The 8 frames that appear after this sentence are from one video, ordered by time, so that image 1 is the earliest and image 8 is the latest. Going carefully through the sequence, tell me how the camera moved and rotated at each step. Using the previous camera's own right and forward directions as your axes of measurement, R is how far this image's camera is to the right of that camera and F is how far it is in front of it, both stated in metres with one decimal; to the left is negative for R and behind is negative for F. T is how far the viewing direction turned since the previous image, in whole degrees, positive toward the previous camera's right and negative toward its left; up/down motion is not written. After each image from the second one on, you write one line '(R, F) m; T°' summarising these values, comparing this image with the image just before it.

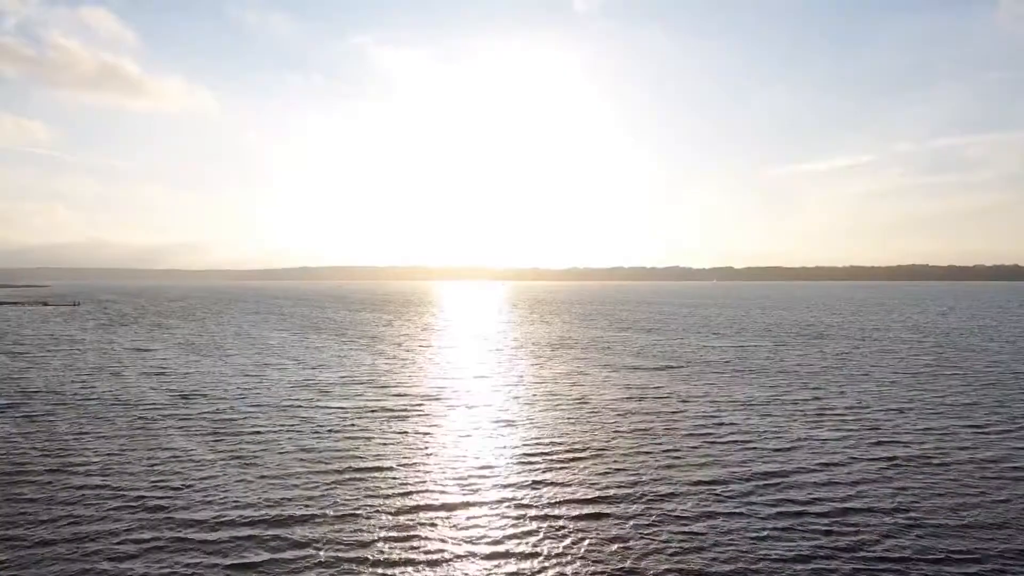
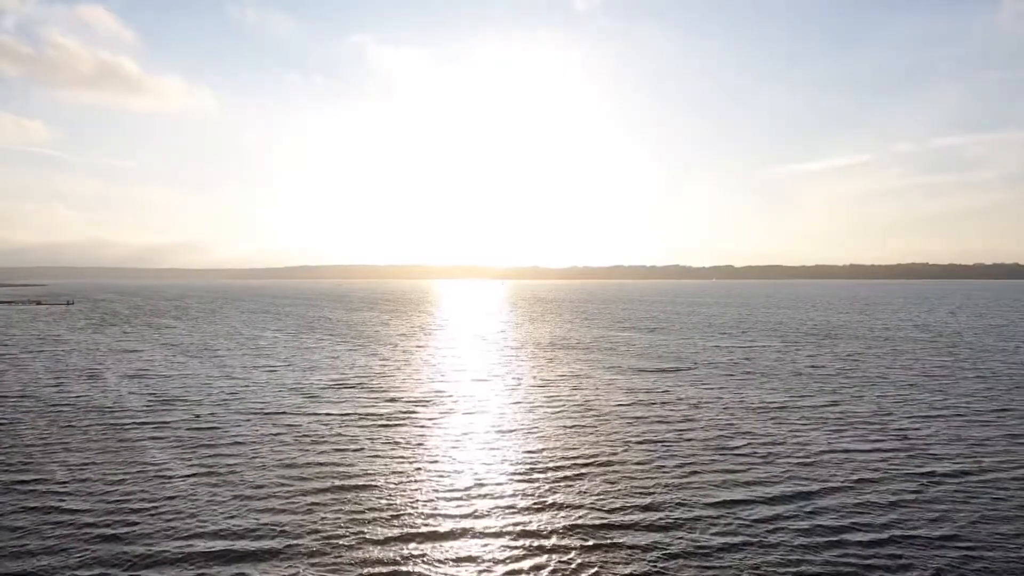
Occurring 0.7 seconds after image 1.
(0.0, +2.6) m; 0°
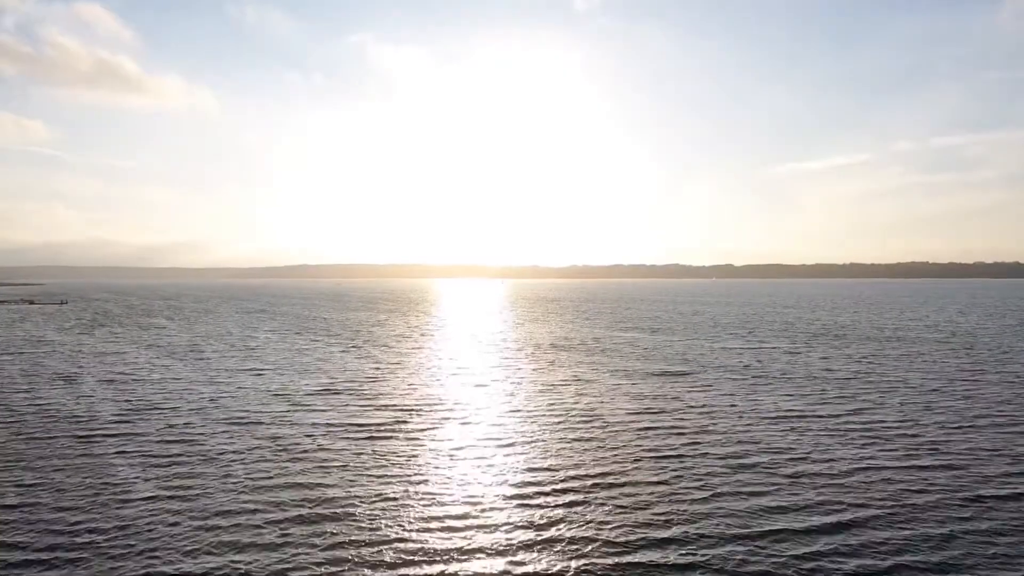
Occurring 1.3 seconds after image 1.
(+0.1, +2.8) m; 0°
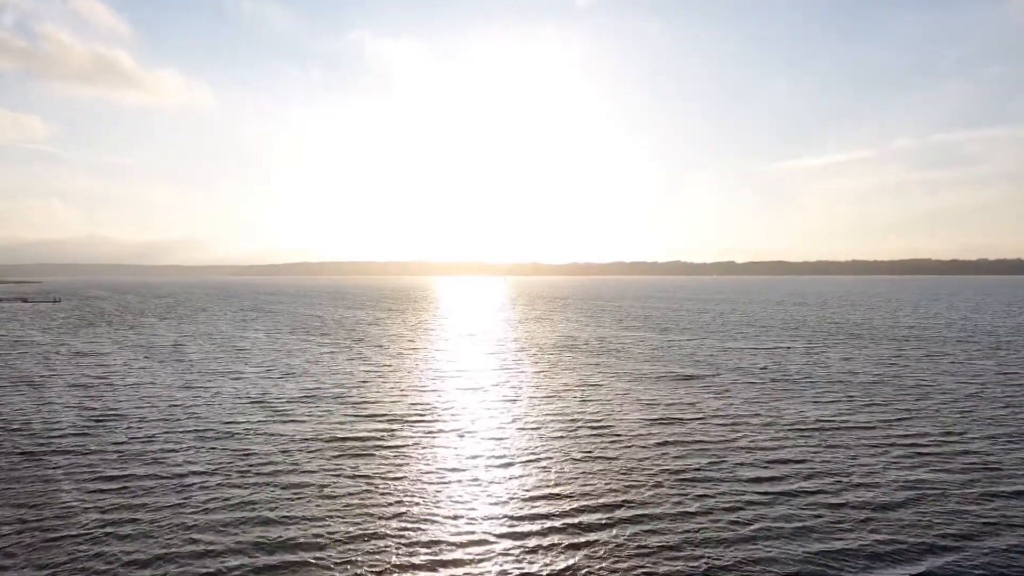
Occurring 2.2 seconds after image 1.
(0.0, +3.7) m; 0°
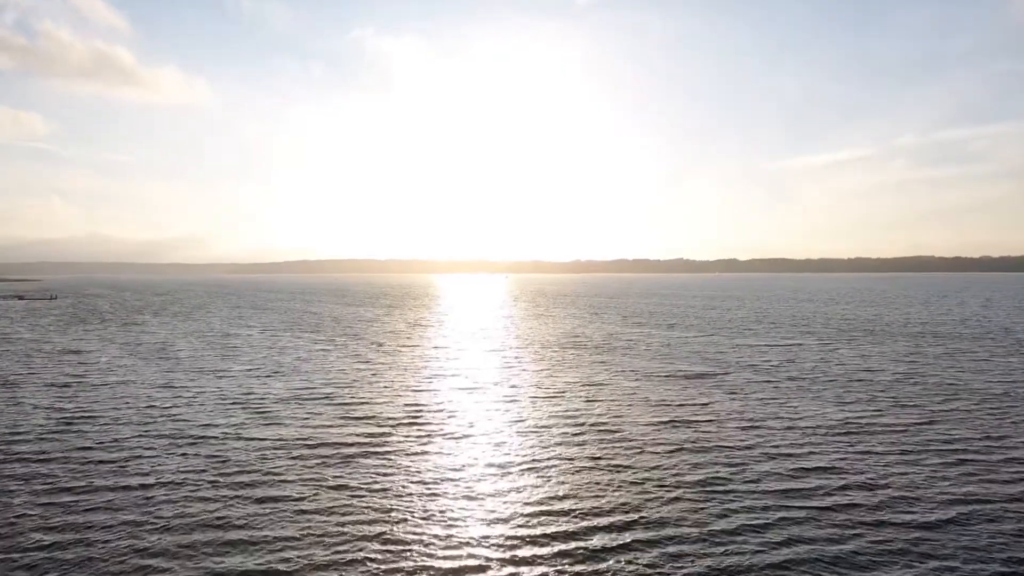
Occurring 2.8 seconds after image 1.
(0.0, +2.6) m; 0°
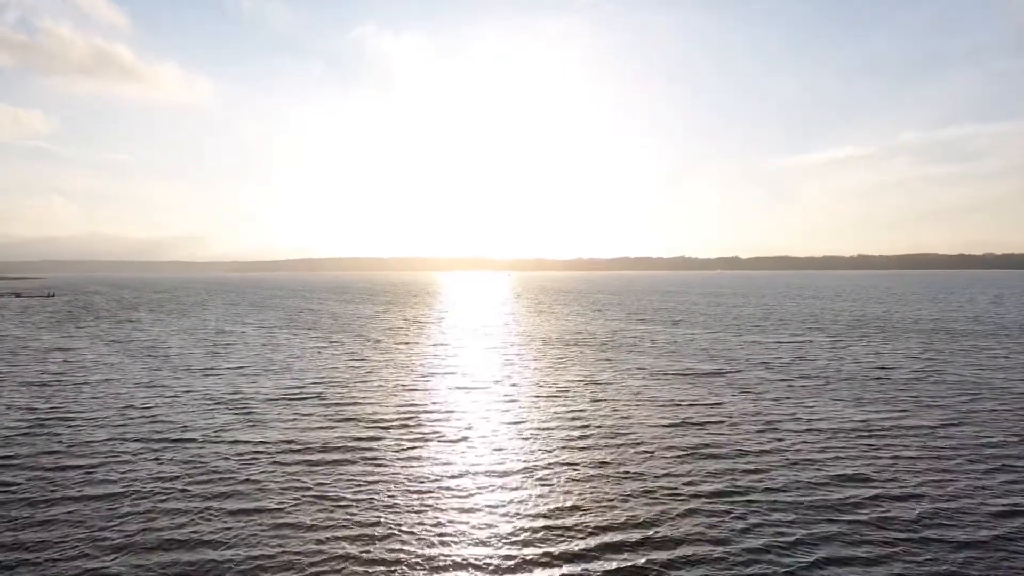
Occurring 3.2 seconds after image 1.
(+0.1, +2.1) m; 0°
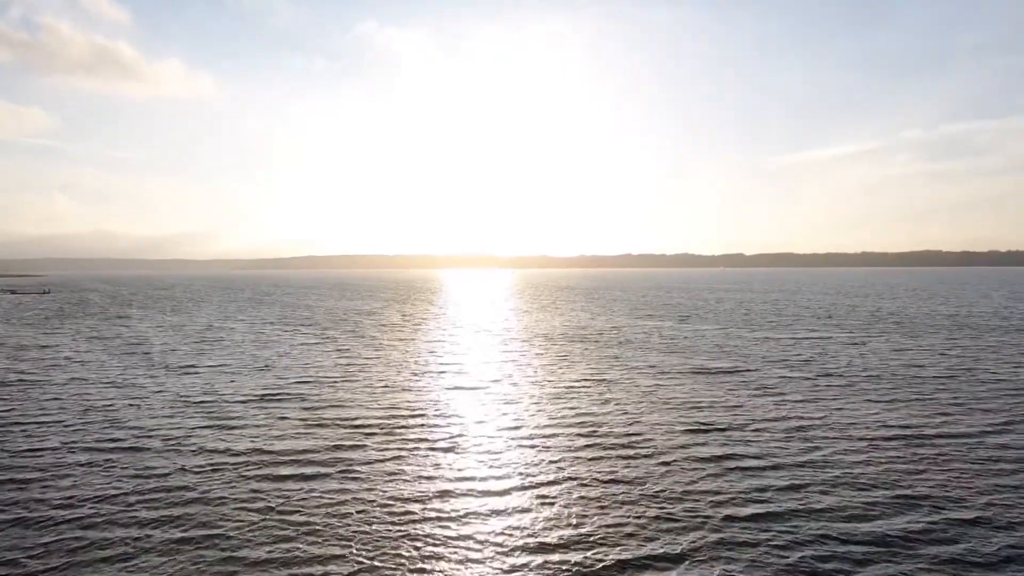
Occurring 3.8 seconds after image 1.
(+0.2, +3.3) m; 0°
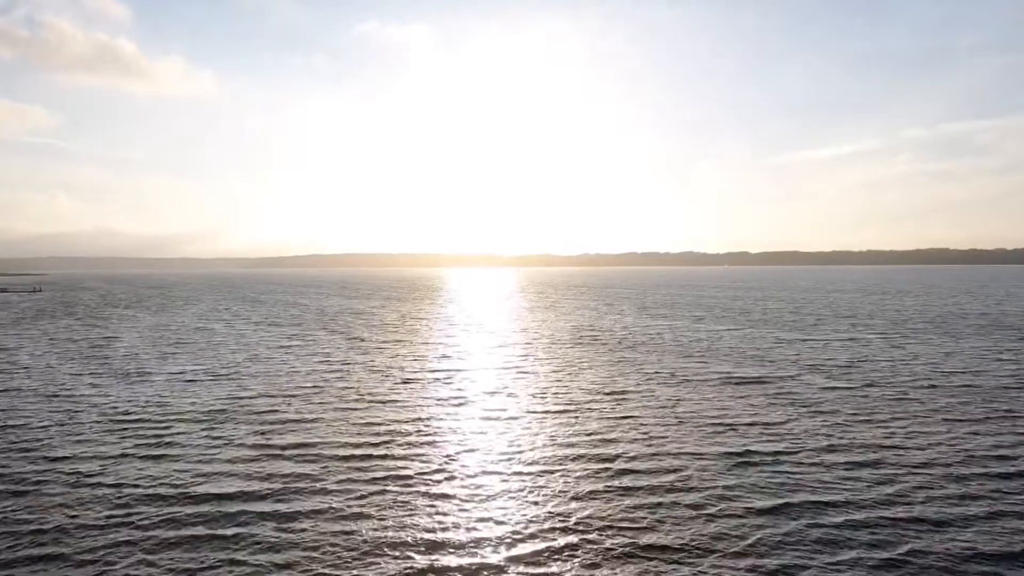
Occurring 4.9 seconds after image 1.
(+0.1, +5.5) m; 0°
